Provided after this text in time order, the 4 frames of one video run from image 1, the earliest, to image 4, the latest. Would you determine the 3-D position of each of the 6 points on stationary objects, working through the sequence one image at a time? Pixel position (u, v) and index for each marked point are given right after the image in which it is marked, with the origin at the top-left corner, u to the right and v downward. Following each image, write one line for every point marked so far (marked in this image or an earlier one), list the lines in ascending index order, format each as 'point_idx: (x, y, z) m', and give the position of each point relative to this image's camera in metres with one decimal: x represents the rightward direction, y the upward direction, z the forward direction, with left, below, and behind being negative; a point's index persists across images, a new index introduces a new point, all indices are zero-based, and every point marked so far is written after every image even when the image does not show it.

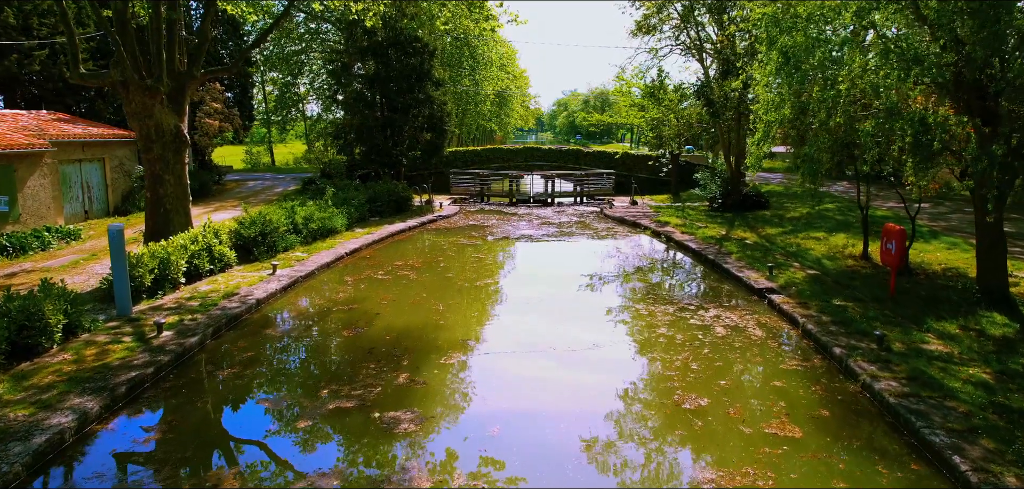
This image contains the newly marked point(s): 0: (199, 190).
0: (-8.4, +1.5, +15.1) m
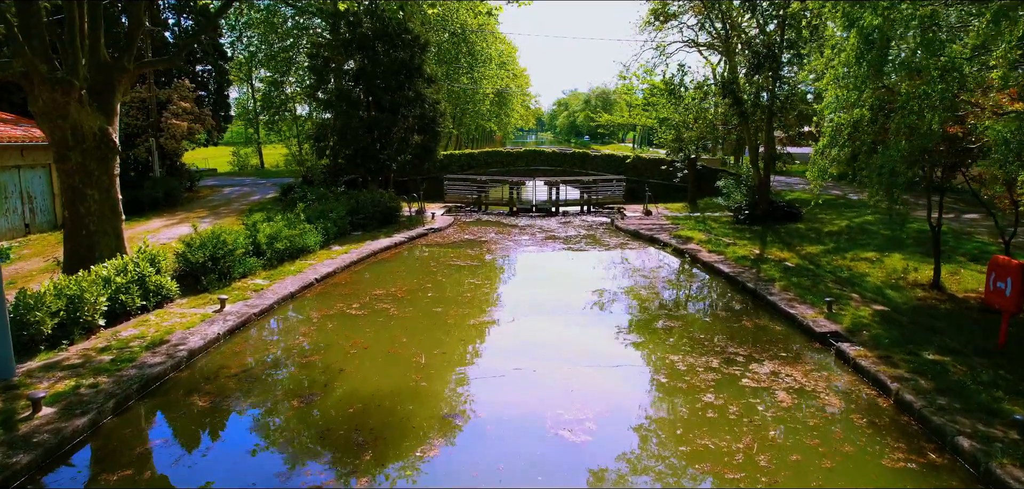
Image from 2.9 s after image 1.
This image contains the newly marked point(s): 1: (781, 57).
0: (-8.4, +1.1, +13.6) m
1: (+5.3, +3.7, +11.1) m
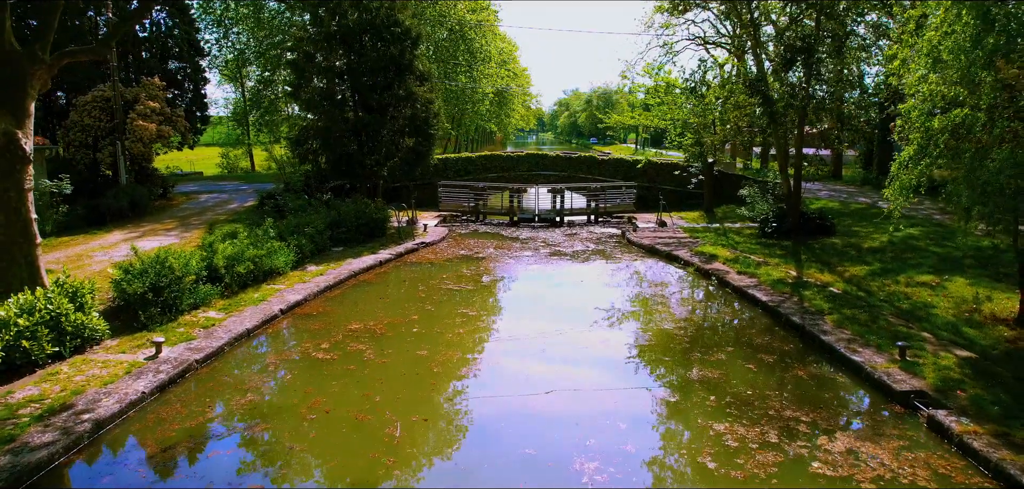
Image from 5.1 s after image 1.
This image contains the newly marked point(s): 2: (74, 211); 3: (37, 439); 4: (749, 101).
0: (-8.4, +0.8, +12.4) m
1: (+5.3, +3.4, +9.9) m
2: (-9.3, +0.7, +11.9) m
3: (-3.4, -1.4, +4.0) m
4: (+4.6, +2.8, +10.8) m
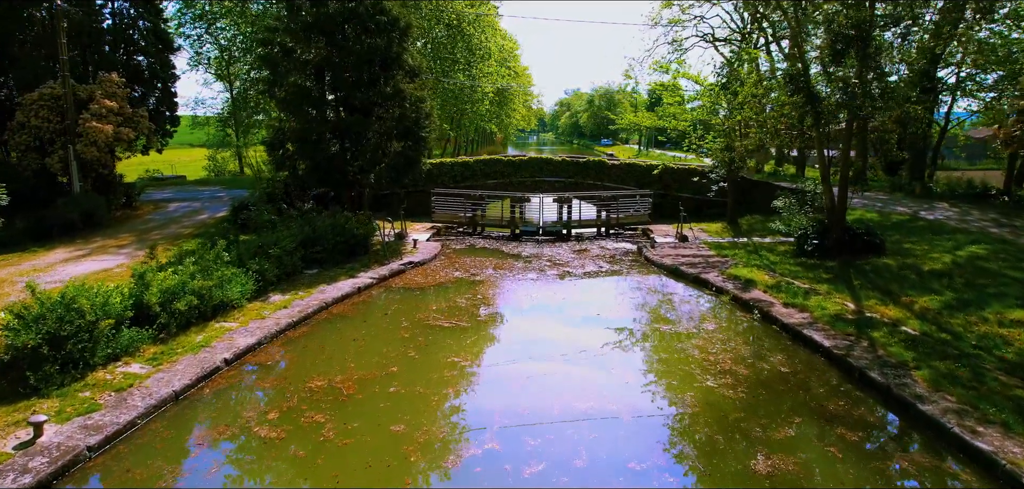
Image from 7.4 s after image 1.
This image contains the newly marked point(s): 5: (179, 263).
0: (-8.4, +0.5, +10.9) m
1: (+5.4, +3.1, +8.4) m
2: (-9.2, +0.4, +10.5) m
3: (-3.4, -1.7, +2.6) m
4: (+4.6, +2.4, +9.4) m
5: (-4.2, -0.2, +7.2) m
